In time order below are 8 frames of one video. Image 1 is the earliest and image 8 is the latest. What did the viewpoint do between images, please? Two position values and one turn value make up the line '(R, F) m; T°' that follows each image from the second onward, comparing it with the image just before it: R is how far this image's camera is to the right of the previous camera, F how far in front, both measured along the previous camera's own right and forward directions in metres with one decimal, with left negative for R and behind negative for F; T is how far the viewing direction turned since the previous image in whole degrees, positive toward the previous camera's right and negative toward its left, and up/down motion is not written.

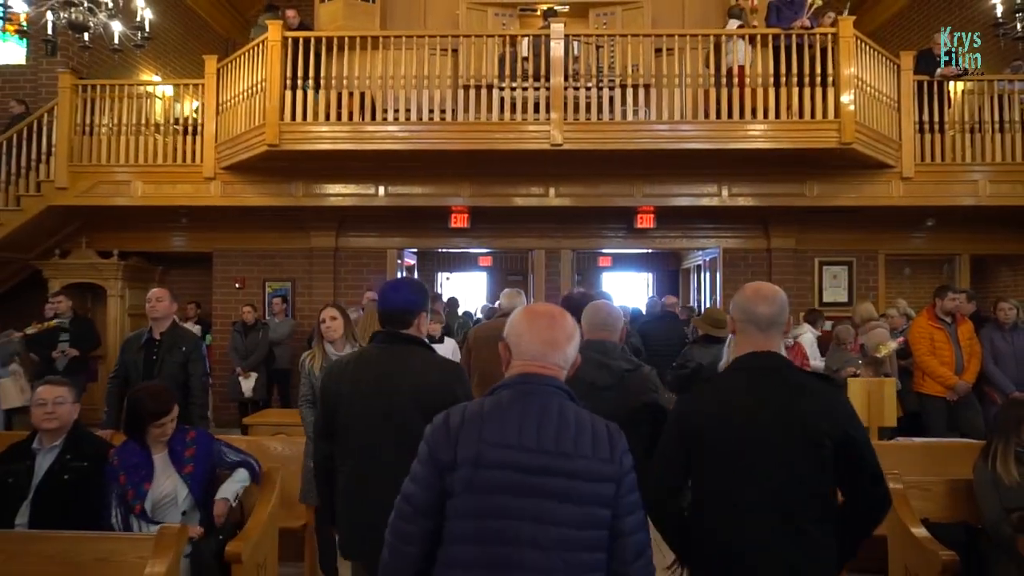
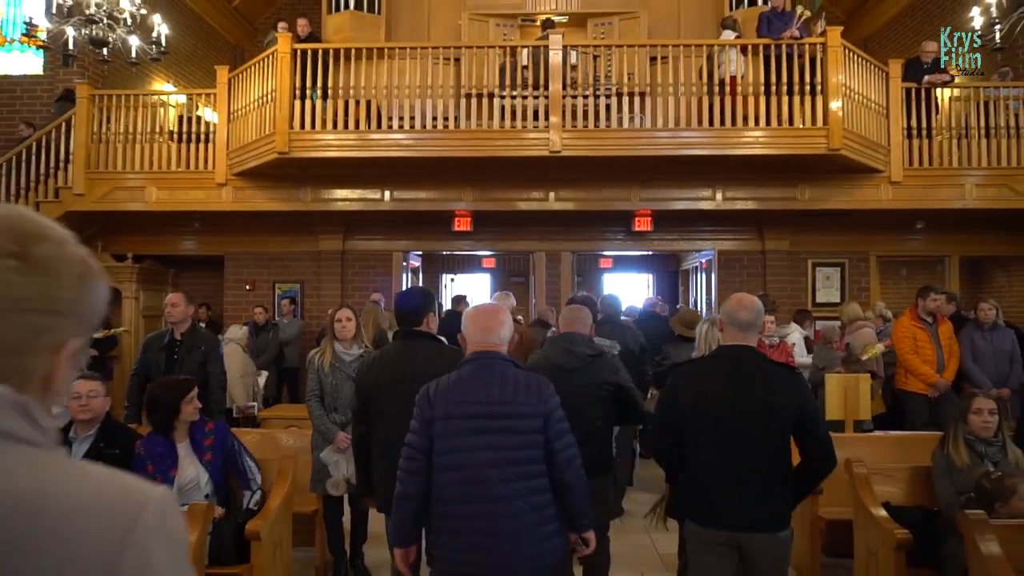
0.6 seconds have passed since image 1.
(+0.1, -0.3) m; 0°
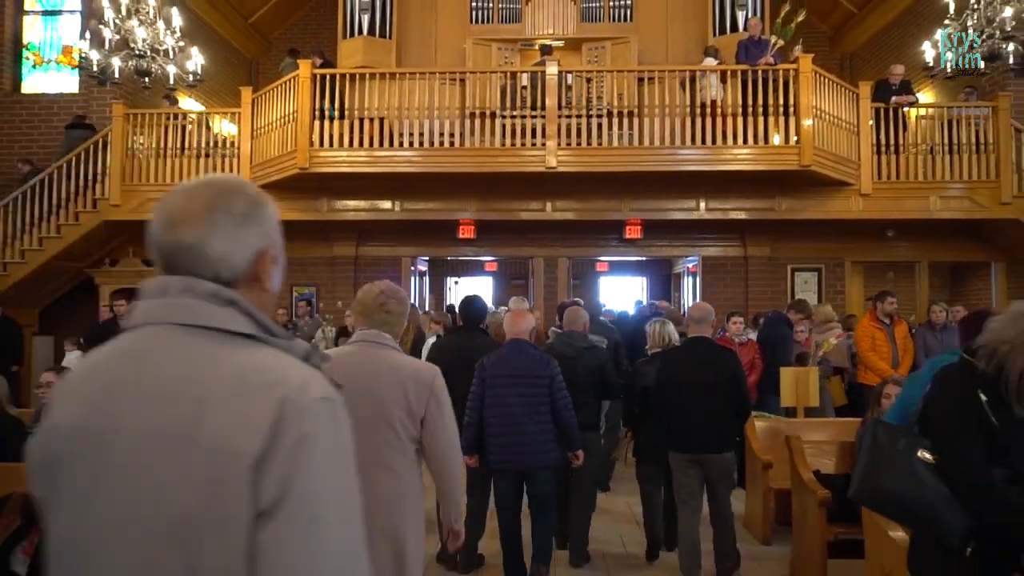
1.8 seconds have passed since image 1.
(0.0, -0.8) m; 0°
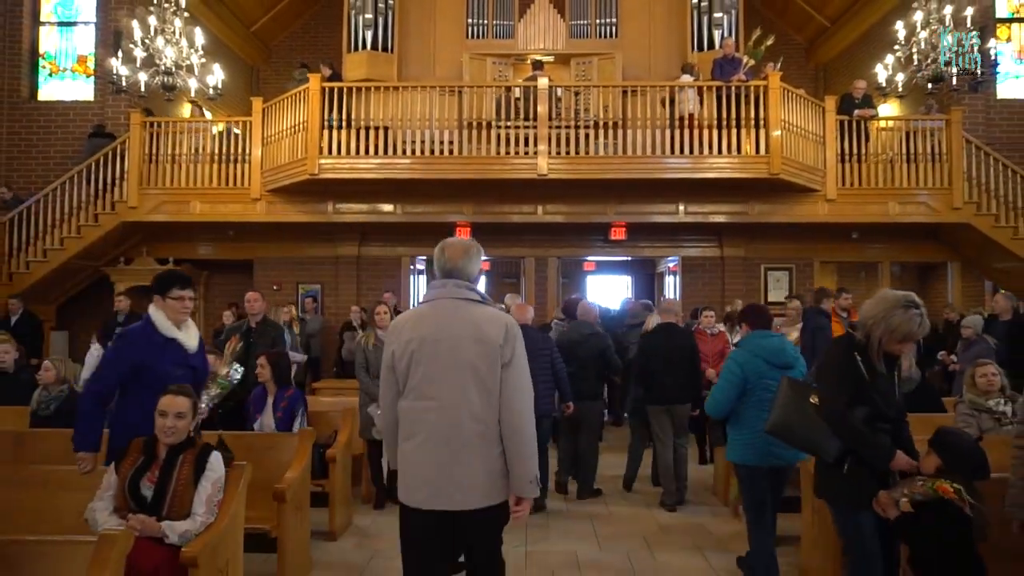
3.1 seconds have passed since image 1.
(-0.1, -0.7) m; +1°
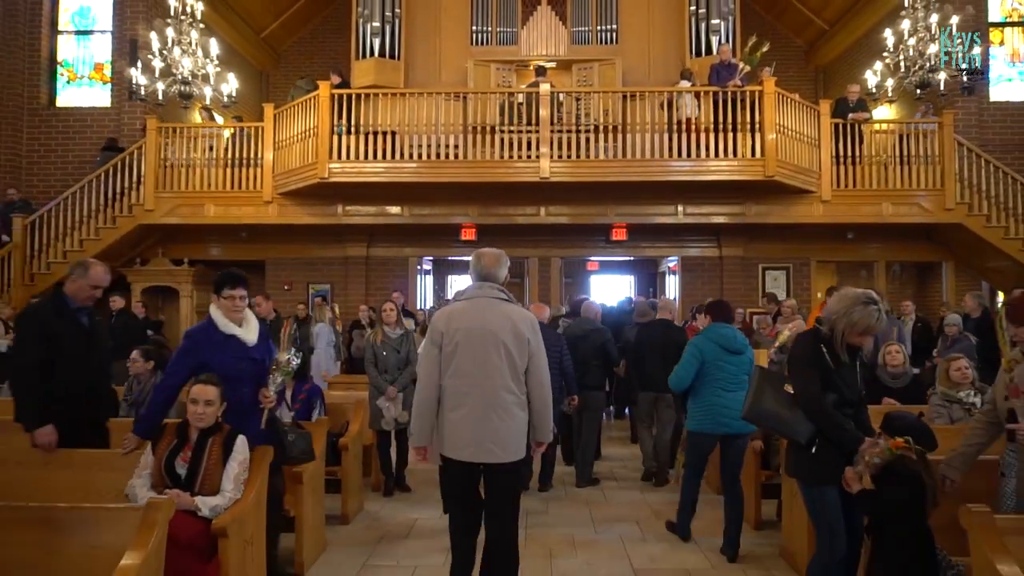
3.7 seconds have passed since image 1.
(0.0, -0.3) m; -1°
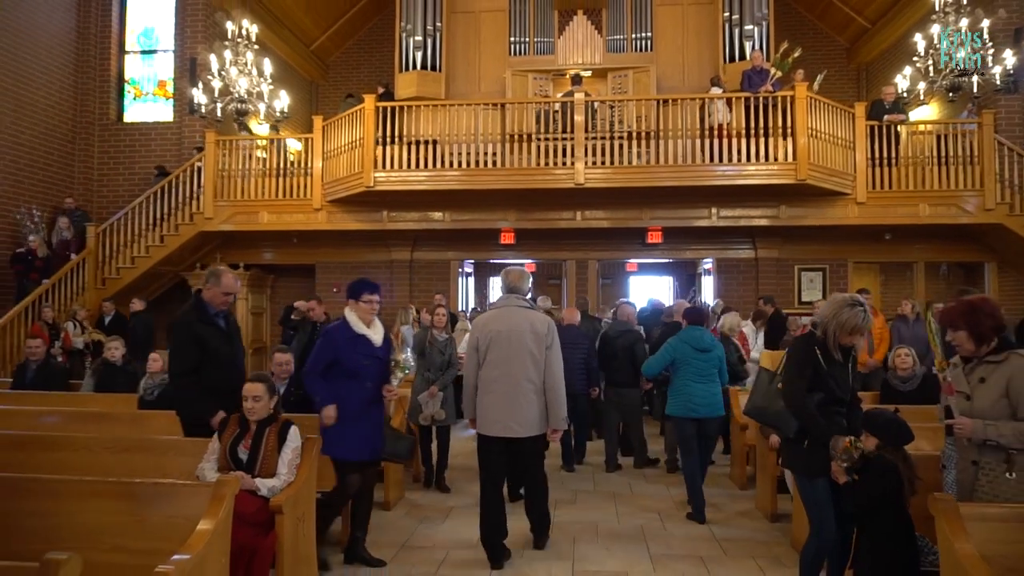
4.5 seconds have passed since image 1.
(+0.1, -0.4) m; -4°
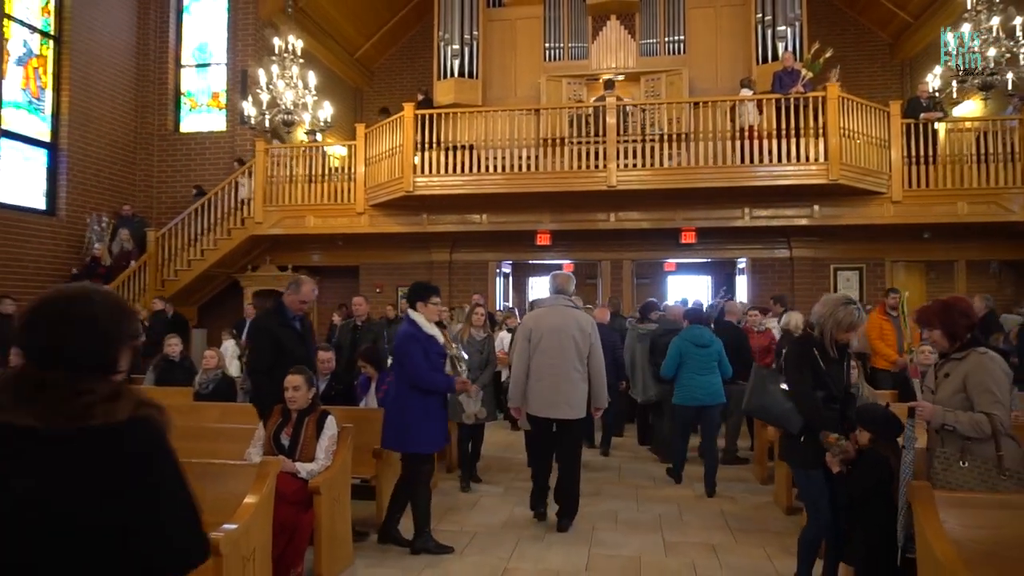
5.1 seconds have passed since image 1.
(+0.2, -0.3) m; -4°
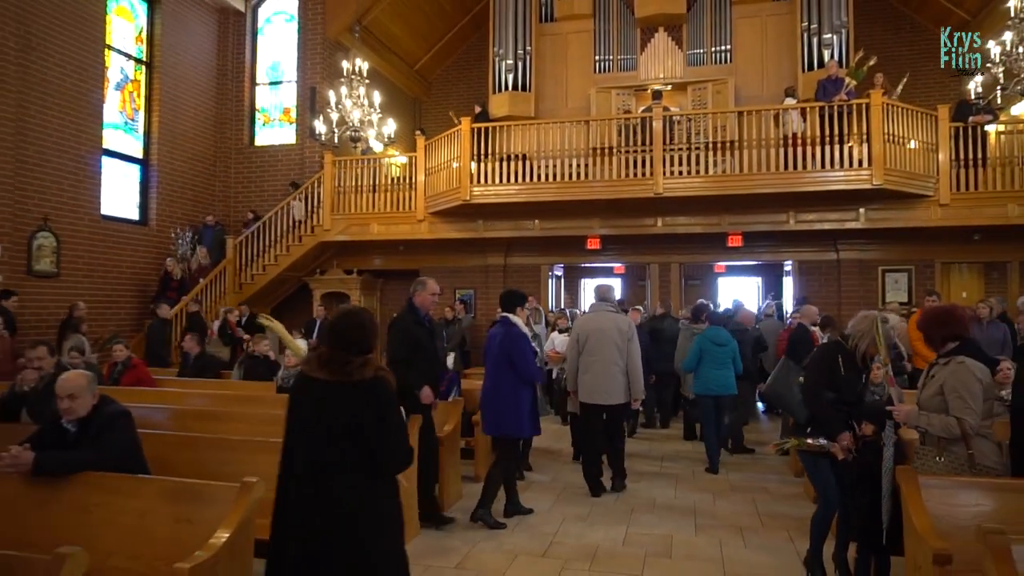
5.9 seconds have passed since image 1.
(+0.1, -0.6) m; -5°
